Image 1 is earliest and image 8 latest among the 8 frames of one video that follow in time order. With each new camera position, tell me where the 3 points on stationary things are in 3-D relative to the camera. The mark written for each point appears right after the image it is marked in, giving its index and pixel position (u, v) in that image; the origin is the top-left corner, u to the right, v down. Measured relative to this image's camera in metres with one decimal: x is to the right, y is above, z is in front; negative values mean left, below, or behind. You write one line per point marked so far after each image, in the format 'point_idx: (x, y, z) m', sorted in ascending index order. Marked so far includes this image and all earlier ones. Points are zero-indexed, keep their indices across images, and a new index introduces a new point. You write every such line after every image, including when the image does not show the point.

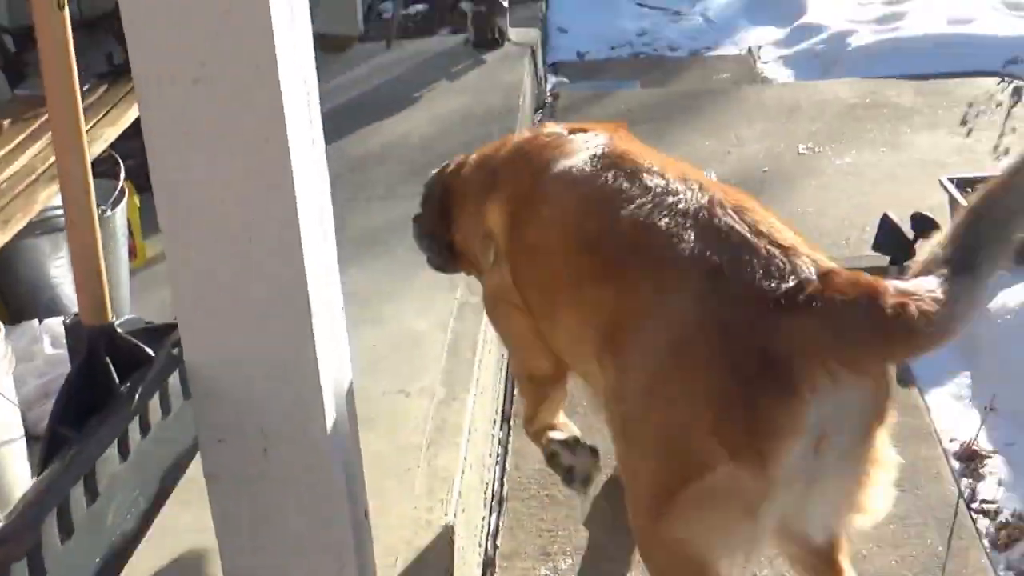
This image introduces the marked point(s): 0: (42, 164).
0: (-1.0, +0.2, +1.5) m
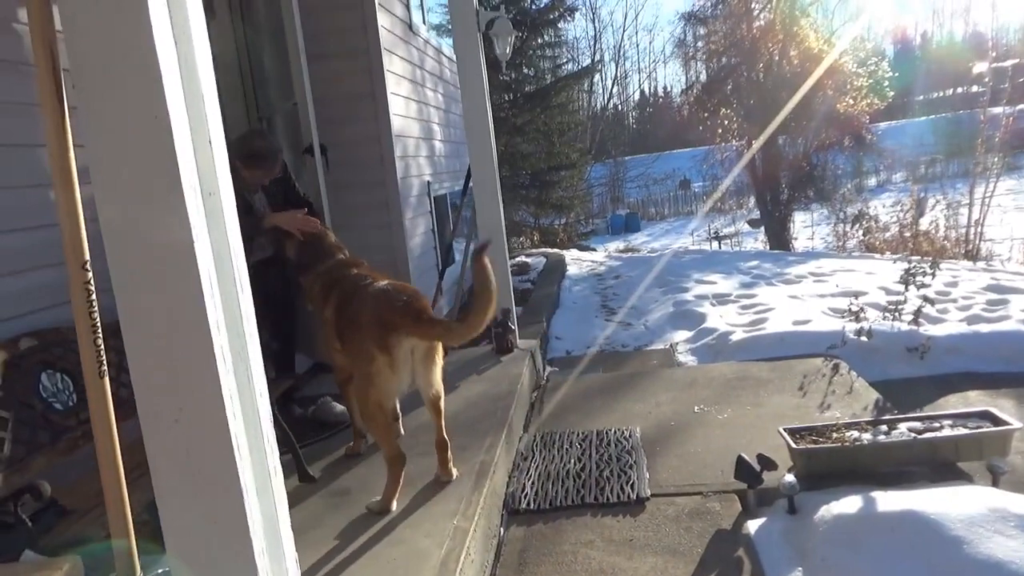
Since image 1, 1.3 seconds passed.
0: (-1.2, -0.6, +2.9) m
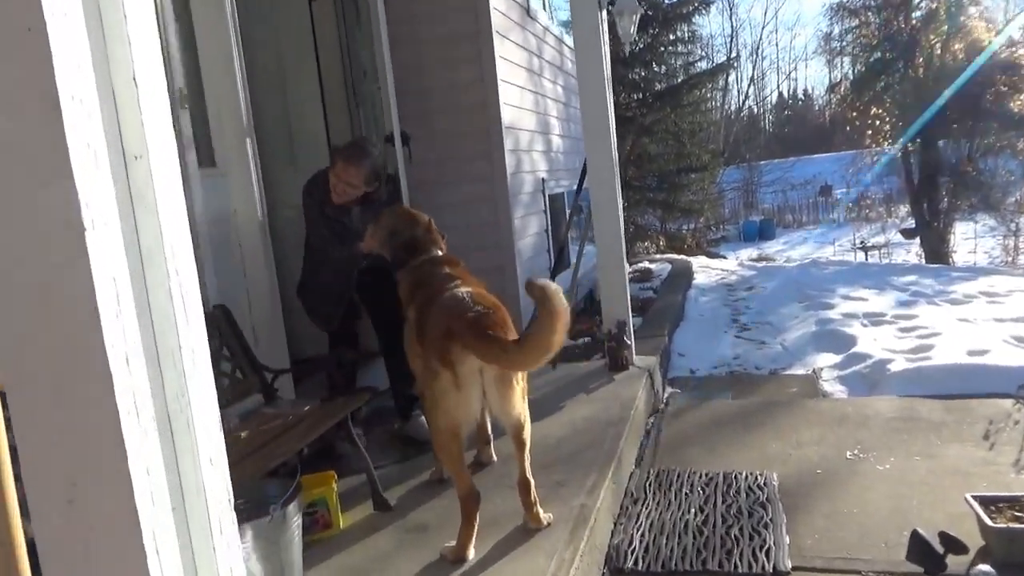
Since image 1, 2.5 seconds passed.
0: (-0.9, -0.6, +2.5) m
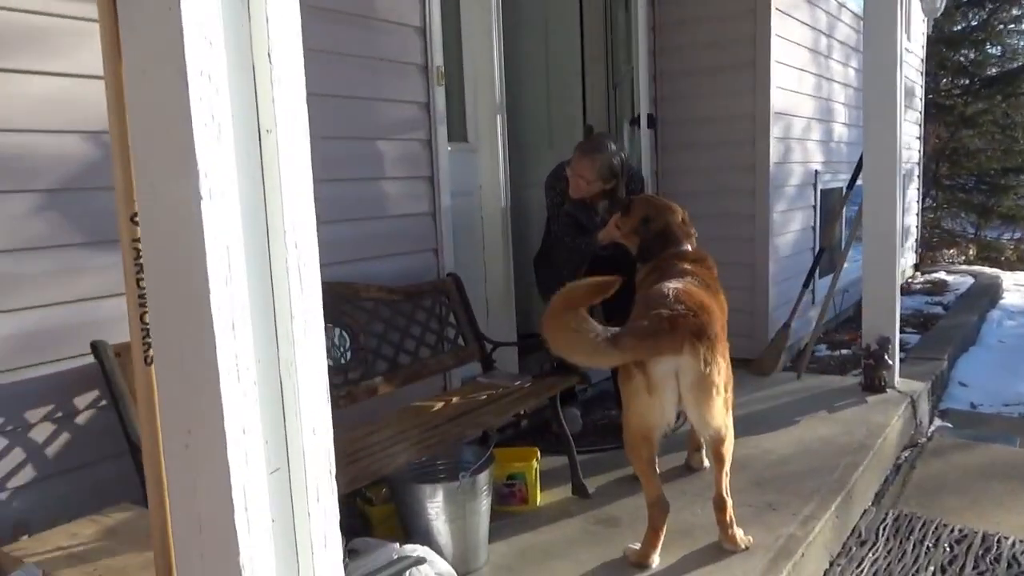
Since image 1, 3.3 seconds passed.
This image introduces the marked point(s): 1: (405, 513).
0: (-0.2, -0.5, +2.6) m
1: (-0.3, -0.7, +2.5) m
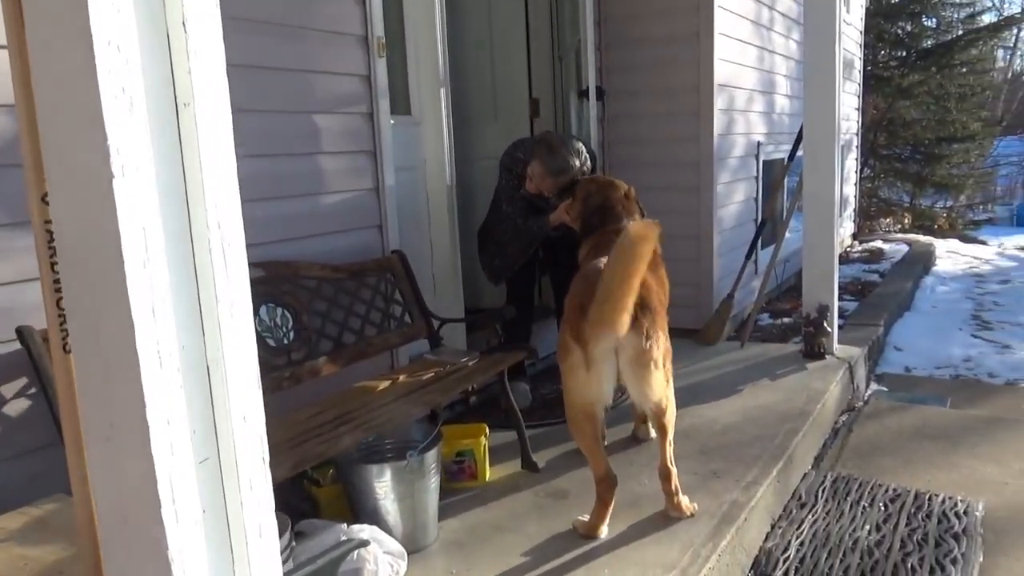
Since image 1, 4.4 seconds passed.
0: (-0.4, -0.4, +2.6) m
1: (-0.5, -0.7, +2.4) m
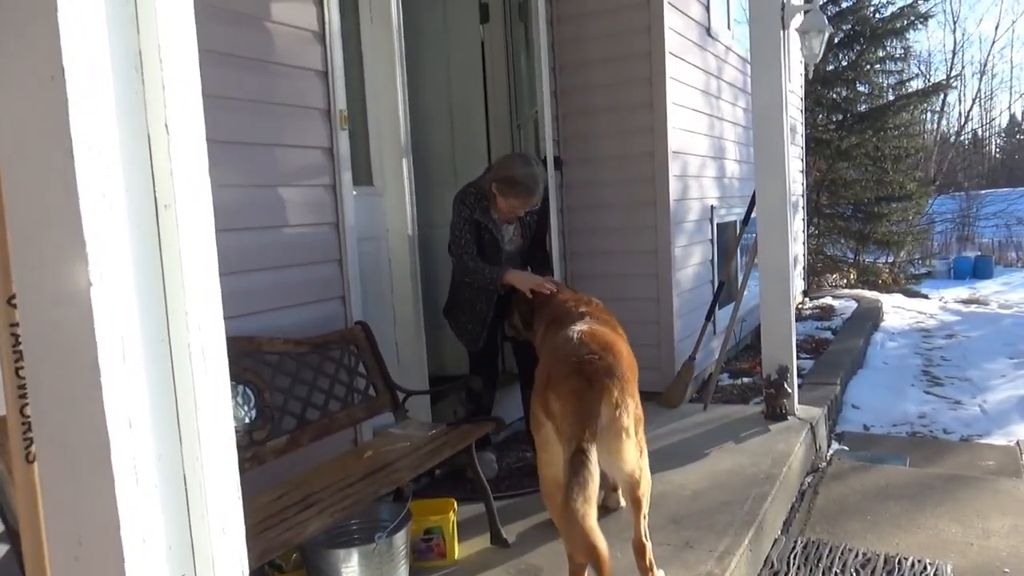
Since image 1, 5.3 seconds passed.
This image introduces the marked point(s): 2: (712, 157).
0: (-0.5, -0.6, +2.5) m
1: (-0.6, -0.9, +2.3) m
2: (+1.7, +1.1, +6.3) m
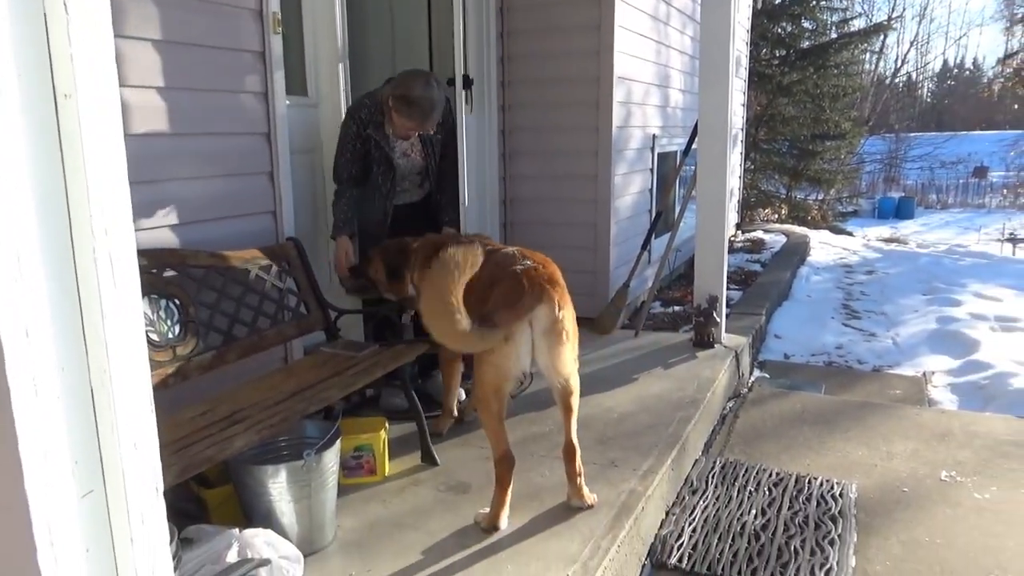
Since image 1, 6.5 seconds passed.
0: (-0.7, -0.4, +2.5) m
1: (-0.8, -0.6, +2.3) m
2: (+1.2, +1.7, +6.3) m
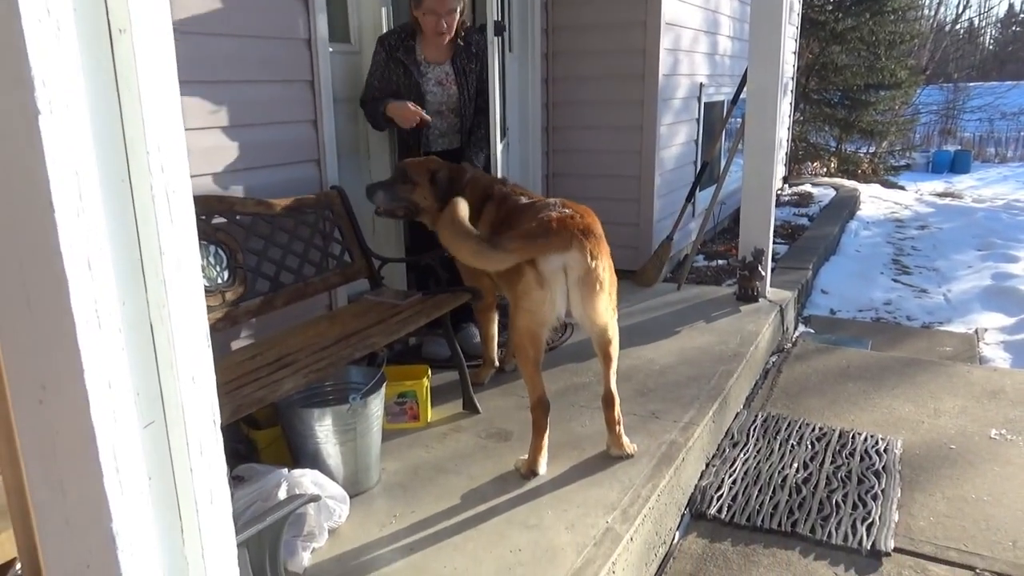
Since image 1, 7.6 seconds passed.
0: (-0.6, -0.2, +2.5) m
1: (-0.7, -0.5, +2.4) m
2: (+1.5, +2.1, +6.1) m
